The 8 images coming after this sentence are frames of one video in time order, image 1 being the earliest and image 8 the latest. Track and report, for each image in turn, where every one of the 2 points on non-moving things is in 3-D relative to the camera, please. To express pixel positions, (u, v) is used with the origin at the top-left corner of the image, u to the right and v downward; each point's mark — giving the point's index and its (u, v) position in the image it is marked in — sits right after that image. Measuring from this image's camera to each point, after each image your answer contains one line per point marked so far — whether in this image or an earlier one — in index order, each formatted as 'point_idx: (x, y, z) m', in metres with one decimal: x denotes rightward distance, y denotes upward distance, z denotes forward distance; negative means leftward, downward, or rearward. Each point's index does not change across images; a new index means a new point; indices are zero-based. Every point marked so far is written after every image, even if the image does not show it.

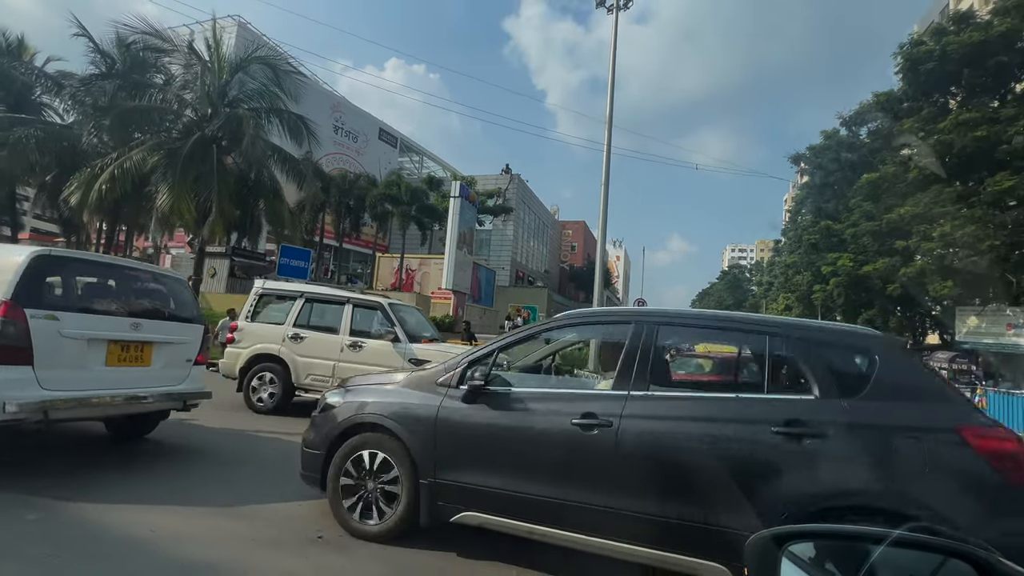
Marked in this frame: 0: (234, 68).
0: (-7.2, +5.7, +15.4) m
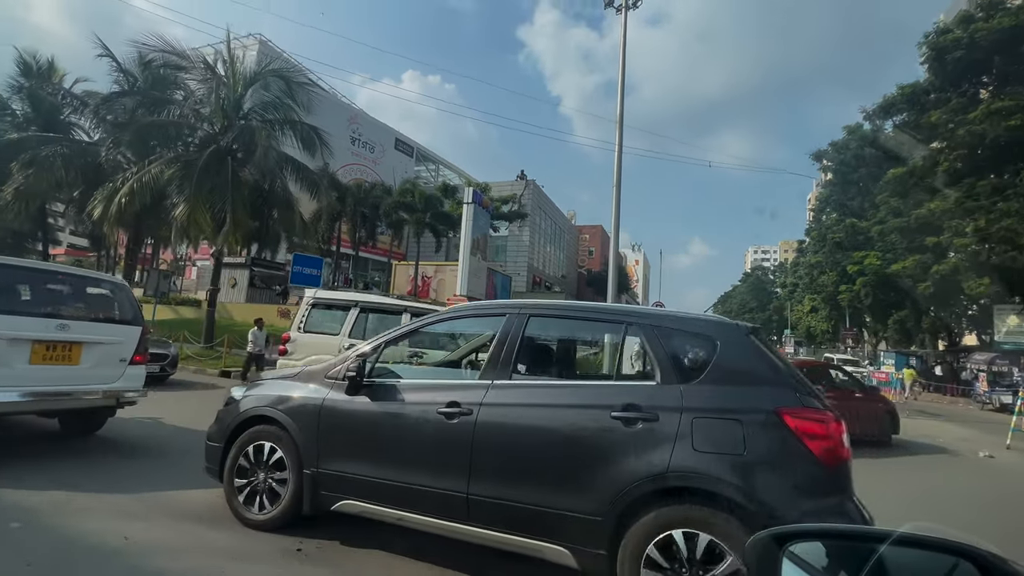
0: (-7.0, +5.5, +15.6) m
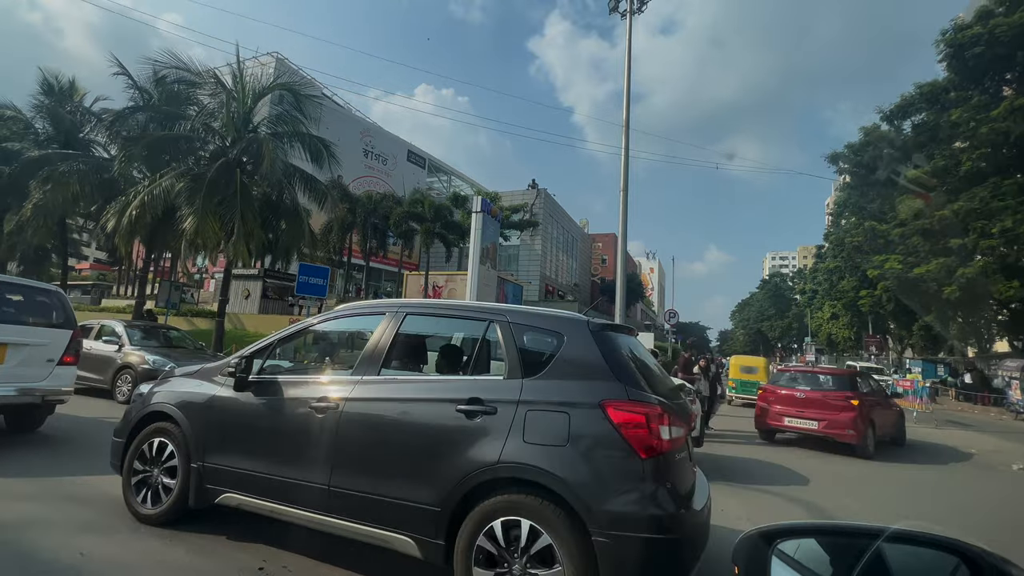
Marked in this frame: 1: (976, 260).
0: (-6.8, +5.2, +15.8) m
1: (+12.3, +0.7, +15.7) m
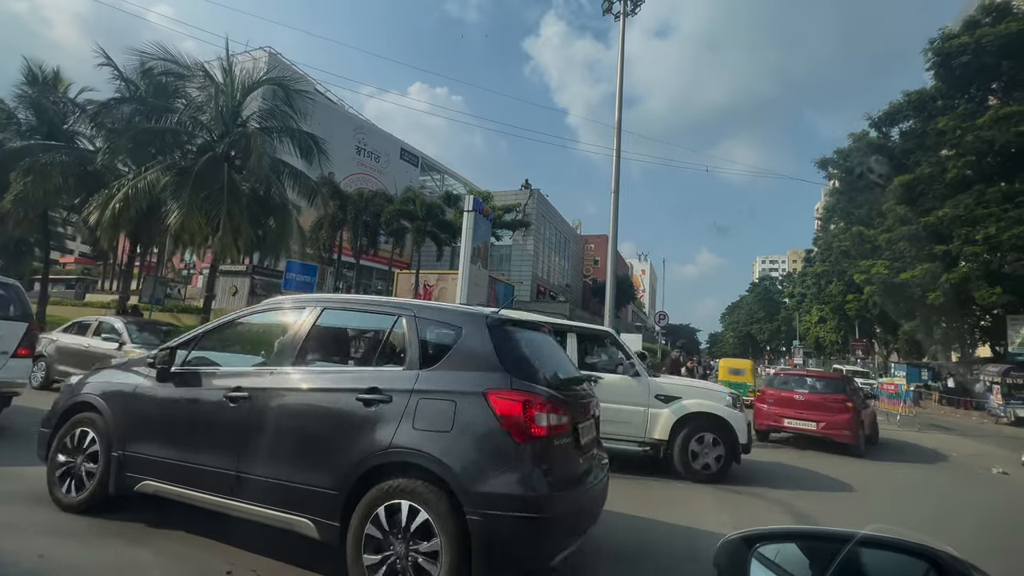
0: (-7.0, +5.3, +15.8) m
1: (+12.1, +0.6, +15.9) m
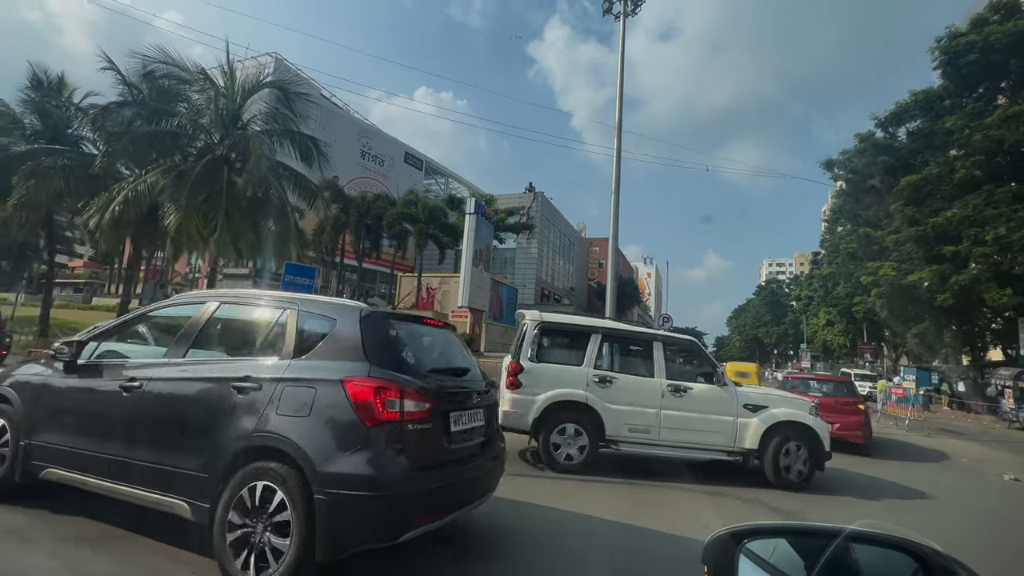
0: (-7.0, +5.2, +15.8) m
1: (+12.1, +0.5, +15.6) m
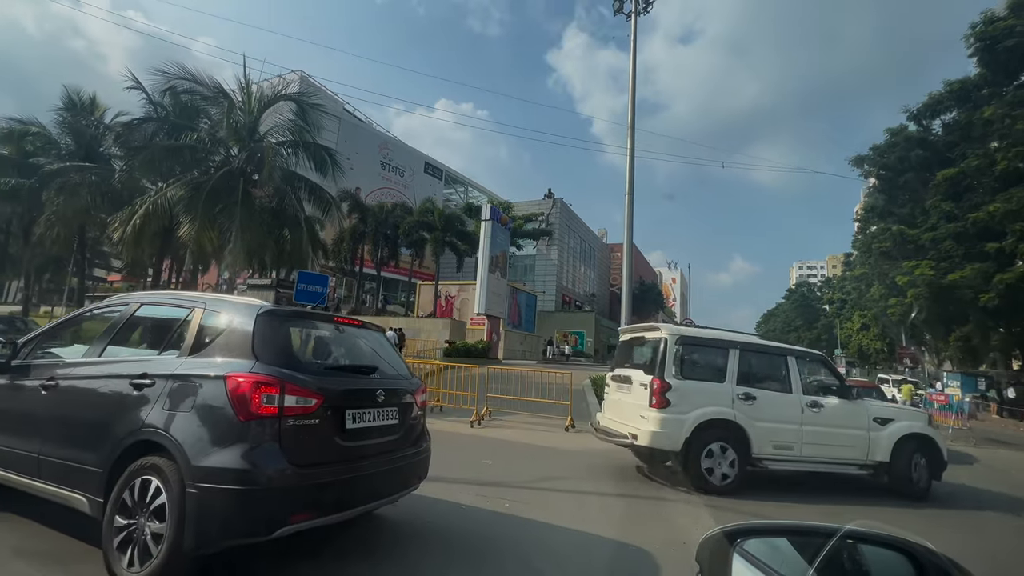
0: (-6.7, +5.0, +16.0) m
1: (+12.5, +0.6, +14.7) m
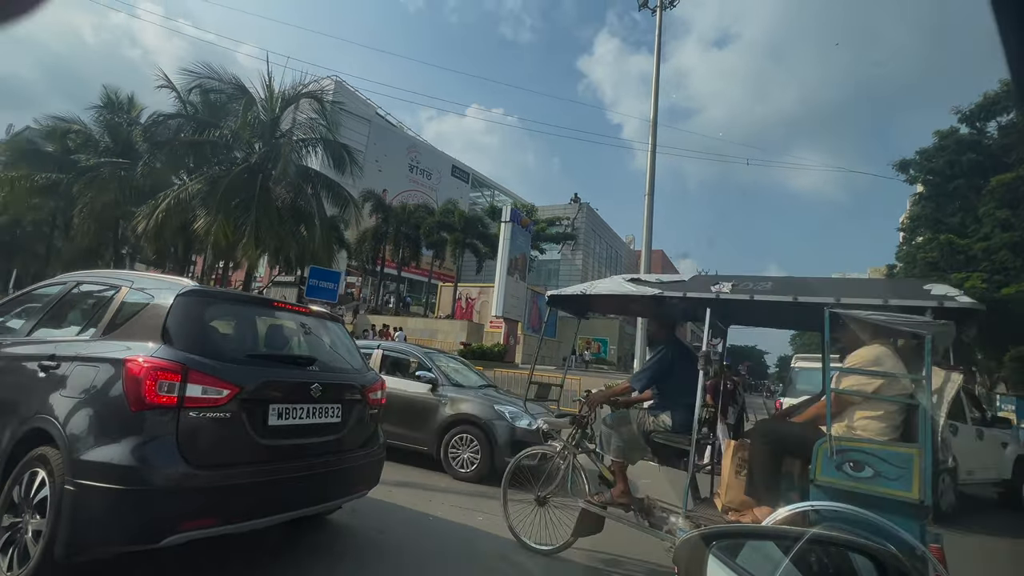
0: (-6.1, +5.0, +15.9) m
1: (+12.8, +0.2, +13.4) m
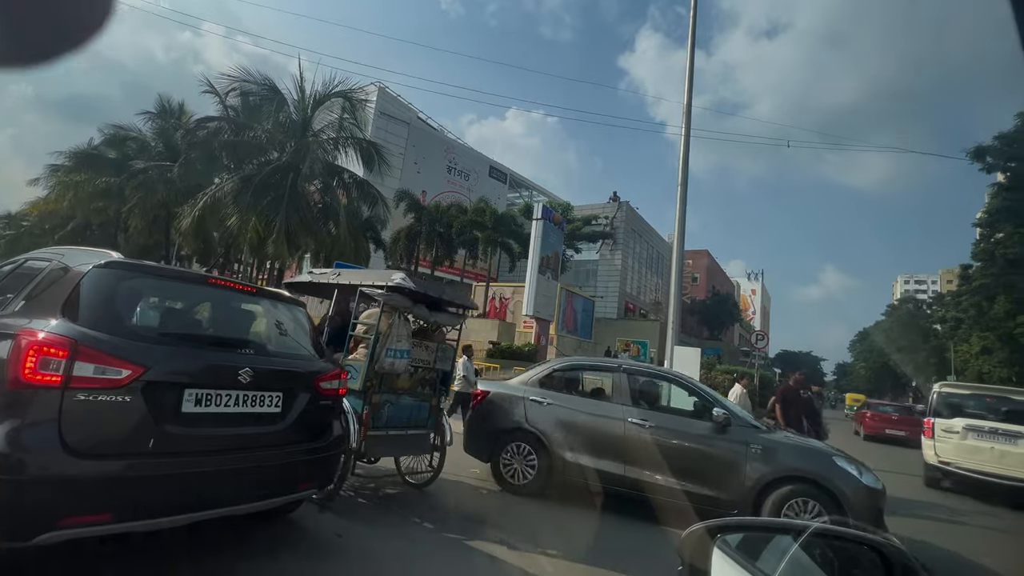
0: (-5.2, +5.0, +15.9) m
1: (+13.4, +0.2, +11.6) m
